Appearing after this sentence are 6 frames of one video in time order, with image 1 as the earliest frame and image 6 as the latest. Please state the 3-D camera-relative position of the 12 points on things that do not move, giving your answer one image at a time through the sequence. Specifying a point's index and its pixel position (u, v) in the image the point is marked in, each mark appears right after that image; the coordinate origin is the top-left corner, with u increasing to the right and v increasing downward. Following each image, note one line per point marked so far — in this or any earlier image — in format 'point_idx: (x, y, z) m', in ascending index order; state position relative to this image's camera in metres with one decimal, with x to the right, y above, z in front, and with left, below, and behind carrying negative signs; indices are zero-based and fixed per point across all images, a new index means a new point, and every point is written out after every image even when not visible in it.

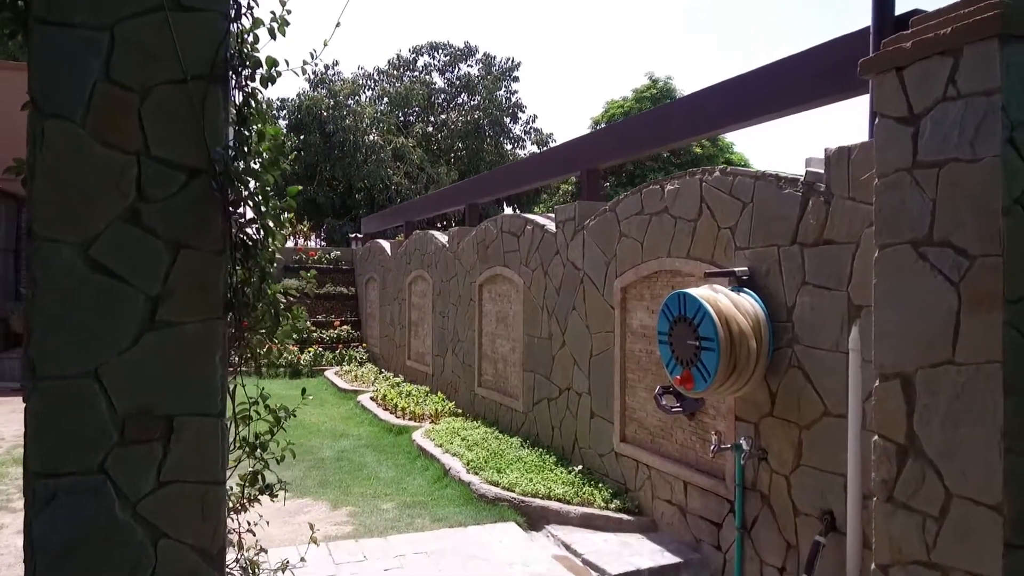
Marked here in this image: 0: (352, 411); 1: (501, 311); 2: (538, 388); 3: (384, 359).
0: (-2.0, -1.5, +8.9) m
1: (-0.1, -0.2, +7.2) m
2: (+0.2, -0.9, +6.3) m
3: (-2.1, -1.2, +11.8) m
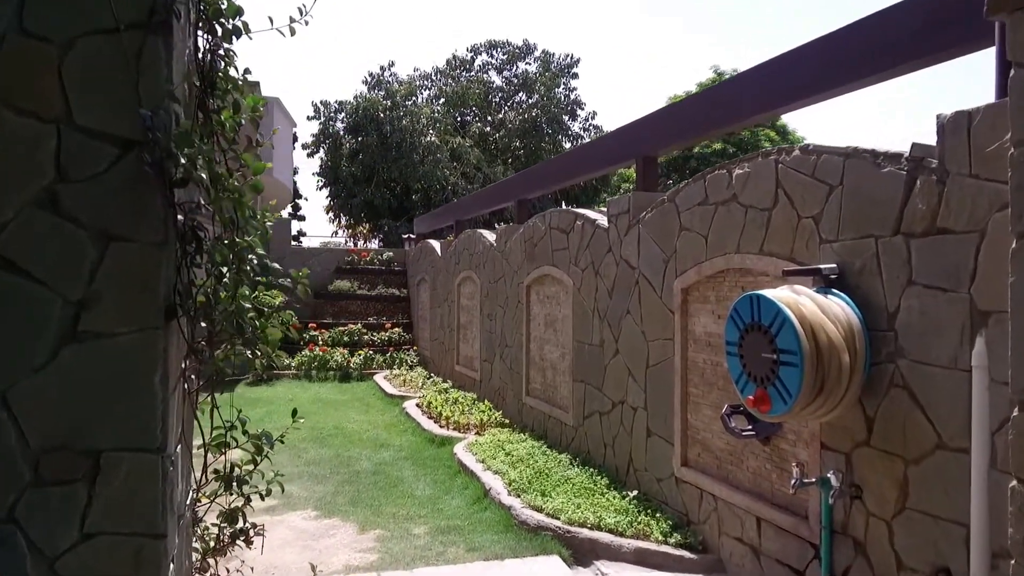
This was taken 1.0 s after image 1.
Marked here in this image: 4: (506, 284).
0: (-1.4, -1.5, +8.5) m
1: (+0.4, -0.2, +6.6) m
2: (+0.6, -0.9, +5.7) m
3: (-1.2, -1.2, +11.3) m
4: (-0.1, 0.0, +7.8) m
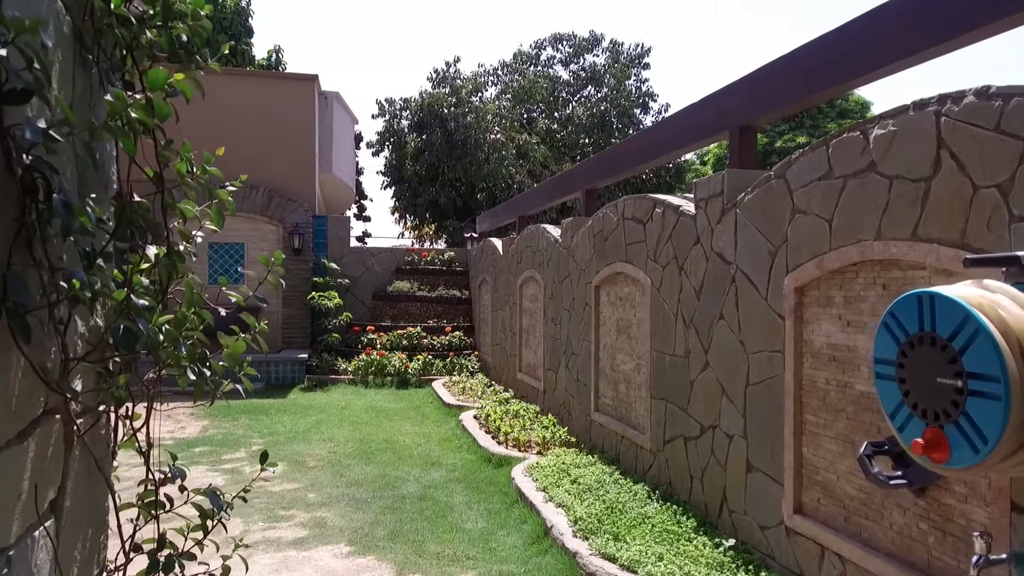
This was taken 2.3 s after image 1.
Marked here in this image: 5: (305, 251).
0: (-0.7, -1.5, +7.7) m
1: (+0.9, -0.2, +5.7) m
2: (+1.1, -0.9, +4.8) m
3: (-0.2, -1.2, +10.6) m
4: (+0.6, 0.0, +6.9) m
5: (-3.6, +0.7, +12.5) m
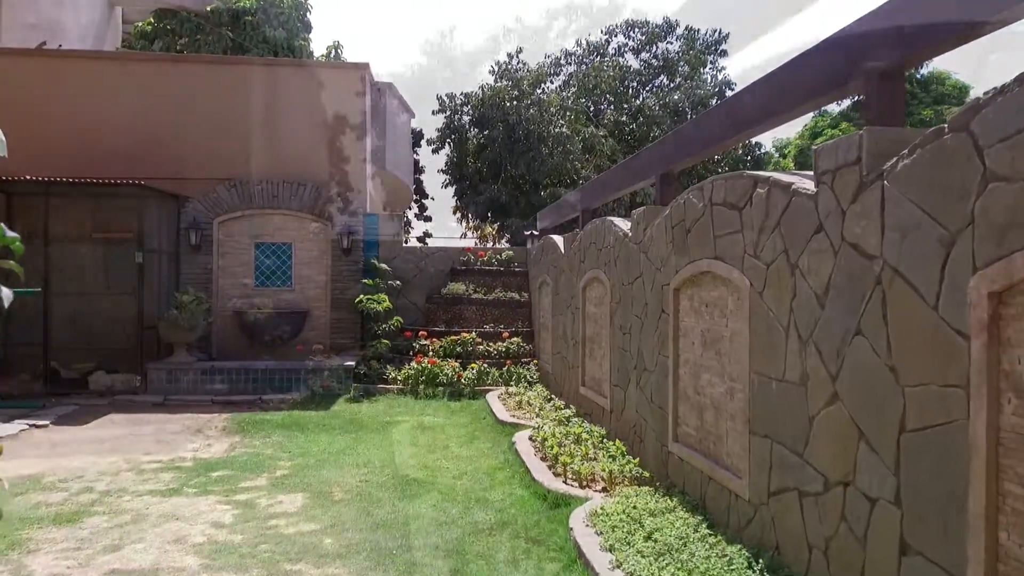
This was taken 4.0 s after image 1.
0: (-0.1, -1.6, +6.7) m
1: (+1.3, -0.3, +4.6) m
2: (+1.3, -0.9, +3.6) m
3: (+0.6, -1.2, +9.5) m
4: (+1.1, 0.0, +5.8) m
5: (-2.6, +0.6, +11.7) m
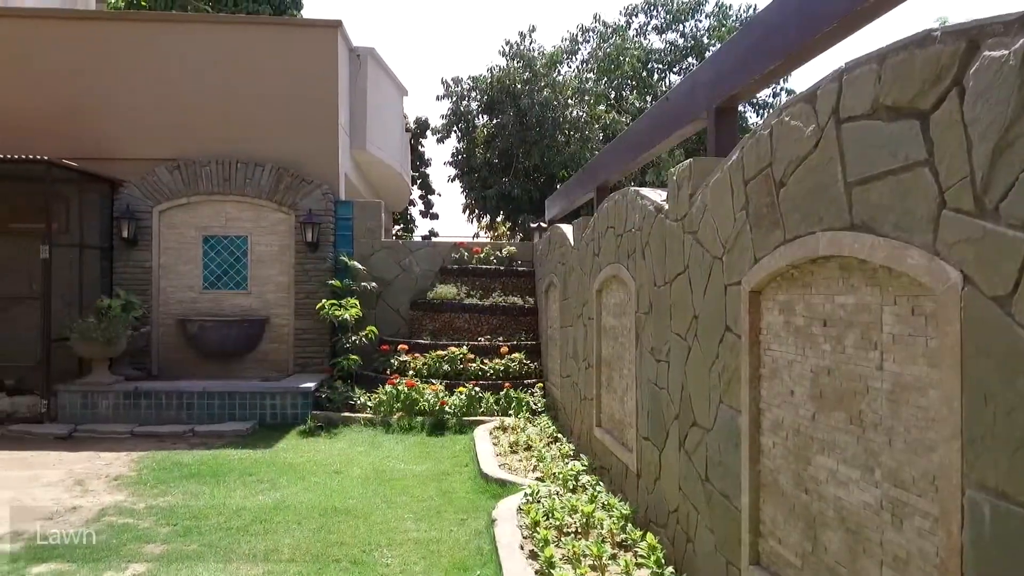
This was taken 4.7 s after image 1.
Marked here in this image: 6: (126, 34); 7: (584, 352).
0: (-0.2, -1.6, +4.6) m
1: (+1.1, -0.3, +2.4) m
2: (+1.1, -0.9, +1.4) m
3: (+0.5, -1.3, +7.3) m
4: (+0.9, 0.0, +3.6) m
5: (-2.5, +0.6, +9.7) m
6: (-5.3, +3.5, +9.8) m
7: (+0.7, -0.6, +6.3) m
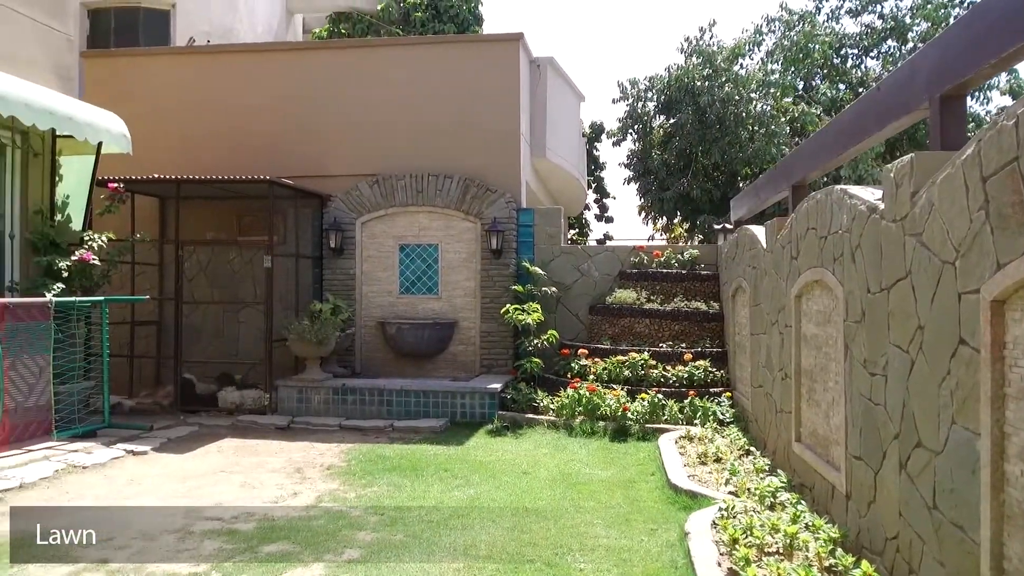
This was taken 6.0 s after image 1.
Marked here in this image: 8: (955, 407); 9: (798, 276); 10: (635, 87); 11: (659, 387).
0: (+1.0, -1.6, +4.5) m
1: (+1.7, -0.3, +2.1) m
2: (+1.5, -0.9, +1.1) m
3: (+2.4, -1.3, +7.0) m
4: (+1.9, 0.0, +3.3) m
5: (-0.1, +0.5, +10.0) m
6: (-2.7, +3.4, +10.8) m
7: (+2.2, -0.6, +6.0) m
8: (+1.8, -0.5, +3.0) m
9: (+2.2, +0.1, +5.4) m
10: (+2.9, +4.9, +17.3) m
11: (+1.8, -1.2, +8.8) m
